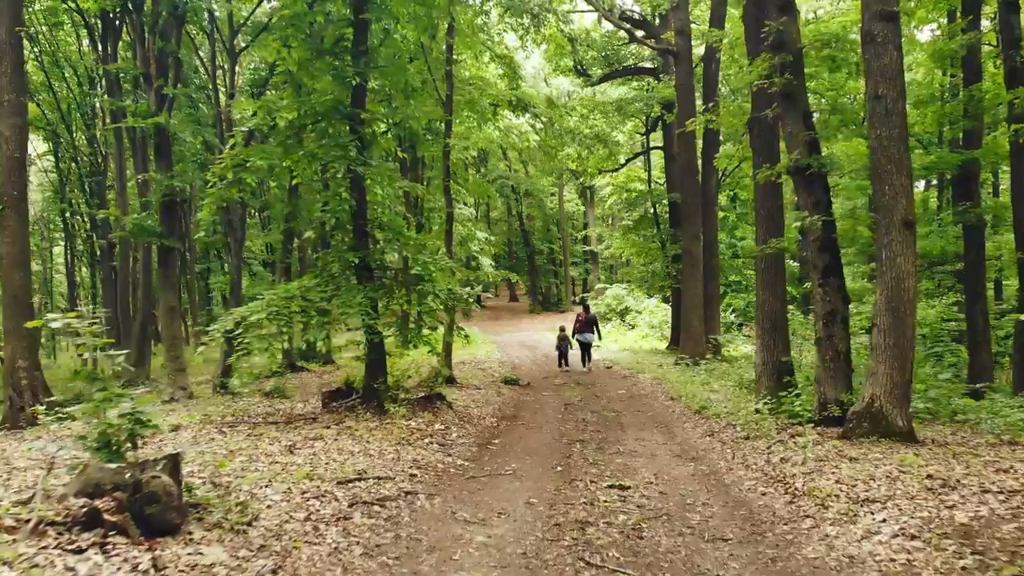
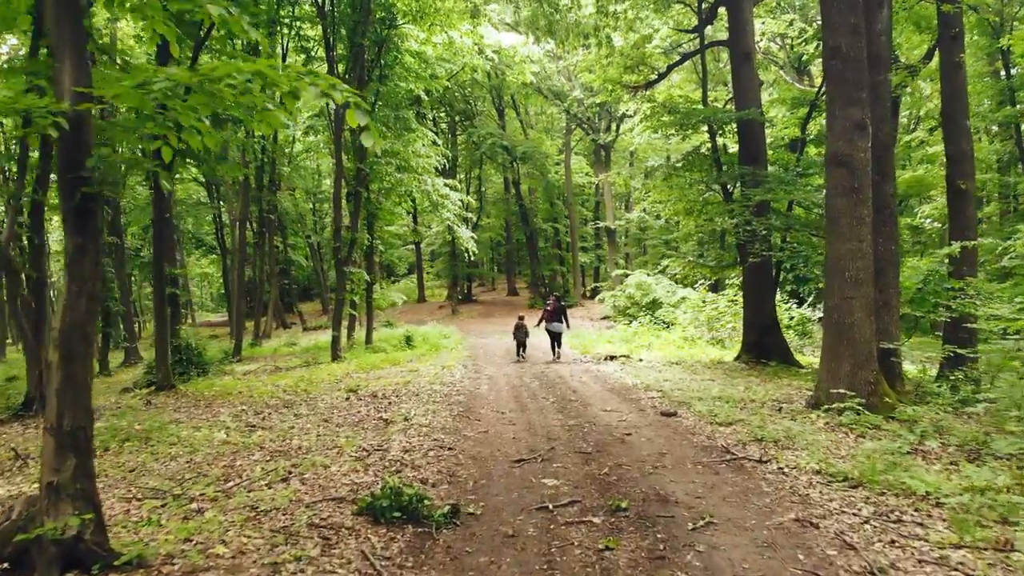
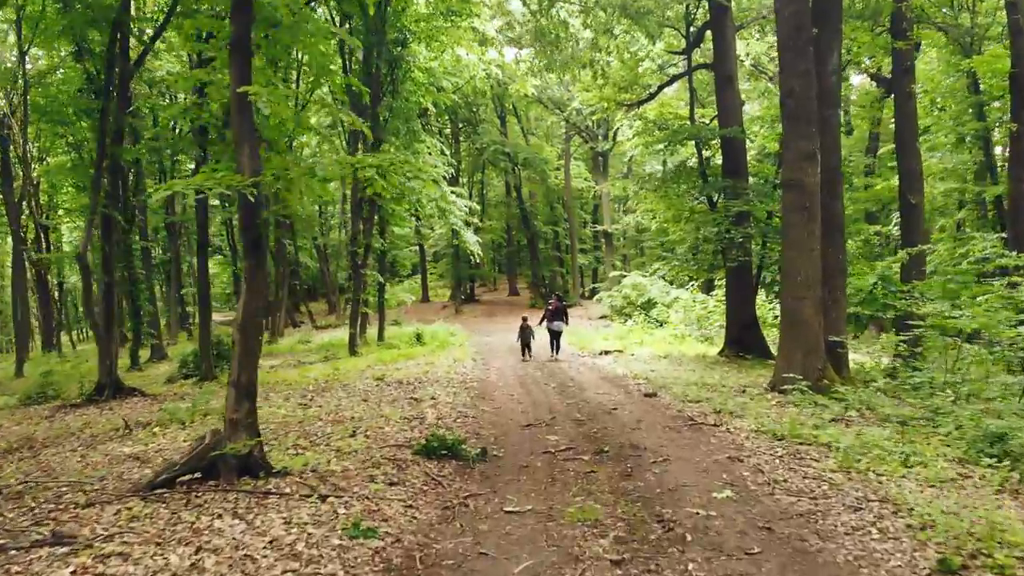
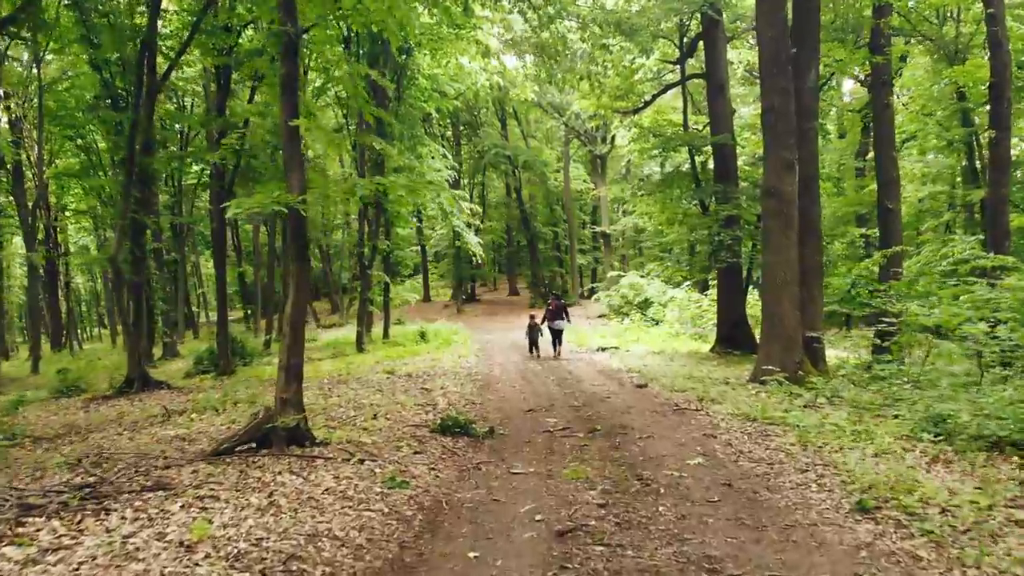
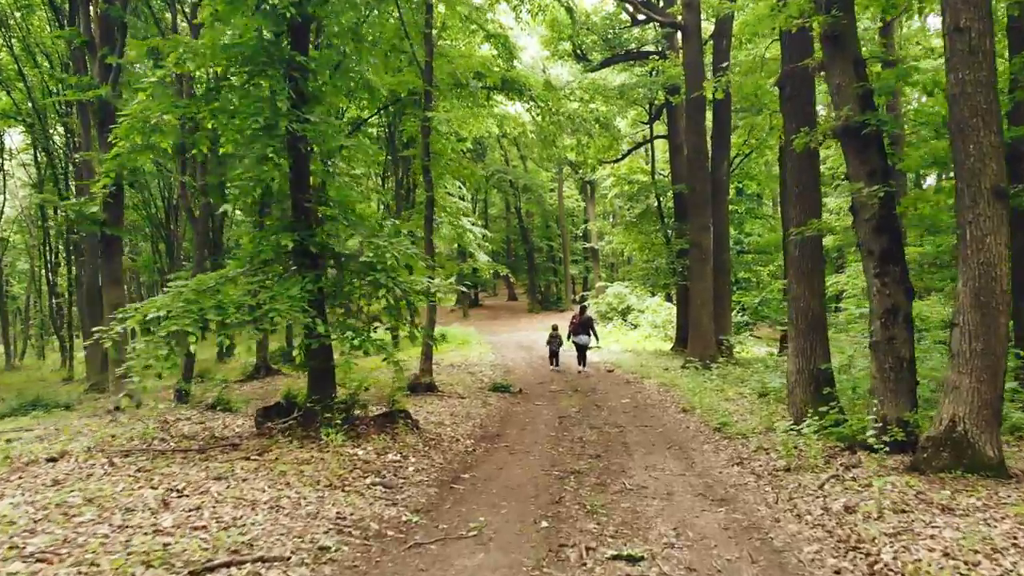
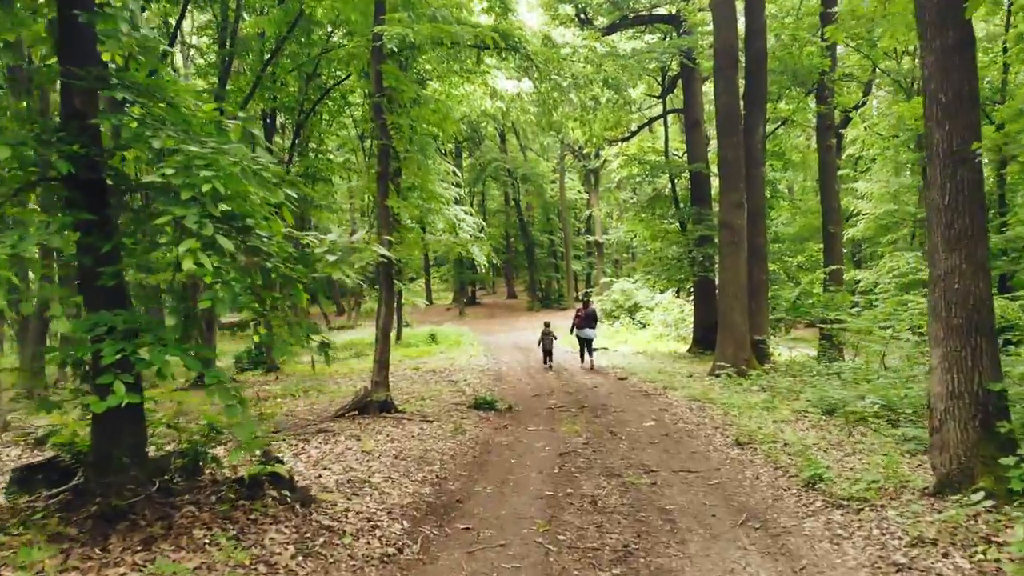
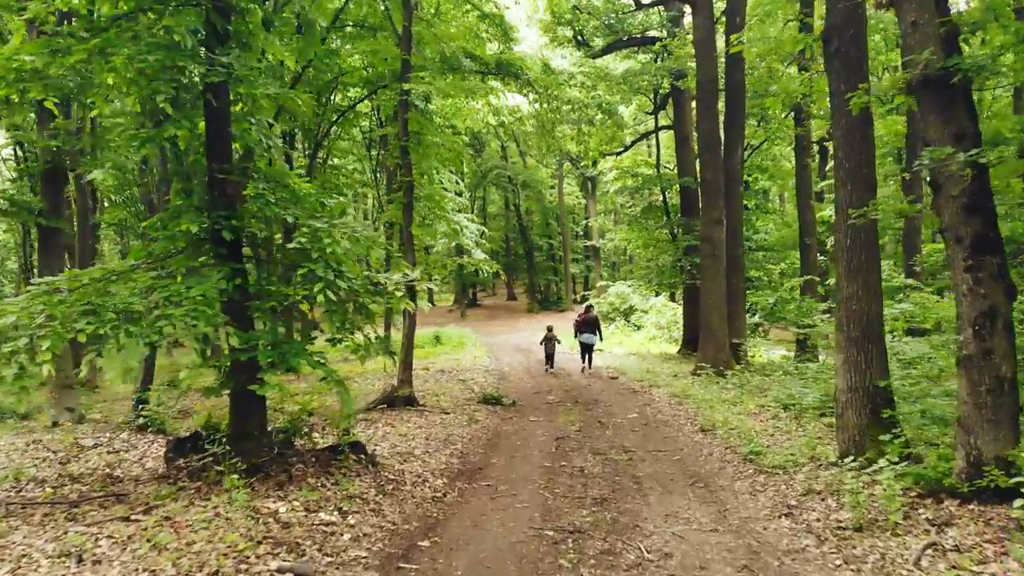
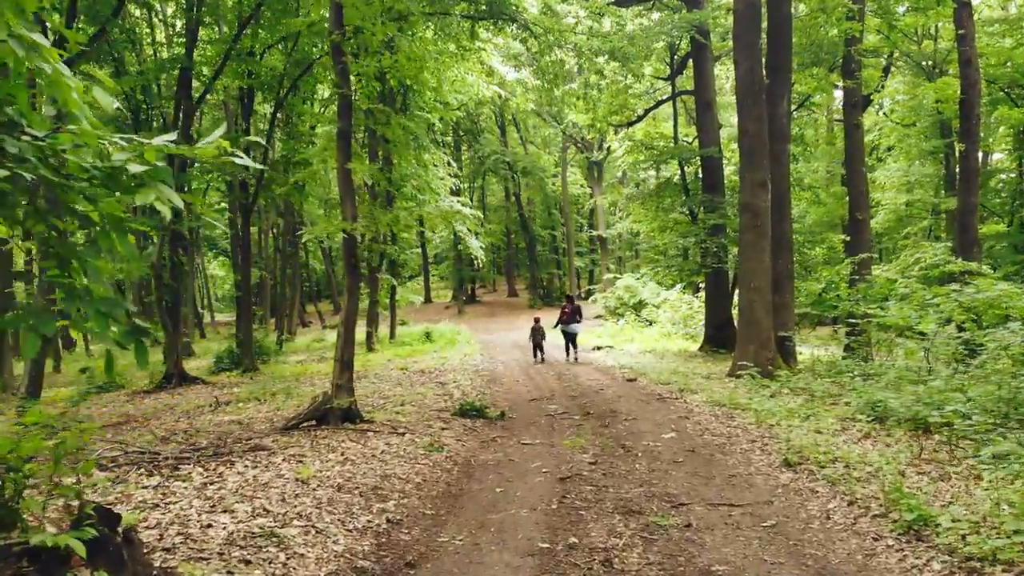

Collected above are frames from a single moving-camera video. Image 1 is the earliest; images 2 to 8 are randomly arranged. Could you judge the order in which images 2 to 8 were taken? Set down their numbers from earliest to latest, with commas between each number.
5, 7, 6, 8, 4, 3, 2
